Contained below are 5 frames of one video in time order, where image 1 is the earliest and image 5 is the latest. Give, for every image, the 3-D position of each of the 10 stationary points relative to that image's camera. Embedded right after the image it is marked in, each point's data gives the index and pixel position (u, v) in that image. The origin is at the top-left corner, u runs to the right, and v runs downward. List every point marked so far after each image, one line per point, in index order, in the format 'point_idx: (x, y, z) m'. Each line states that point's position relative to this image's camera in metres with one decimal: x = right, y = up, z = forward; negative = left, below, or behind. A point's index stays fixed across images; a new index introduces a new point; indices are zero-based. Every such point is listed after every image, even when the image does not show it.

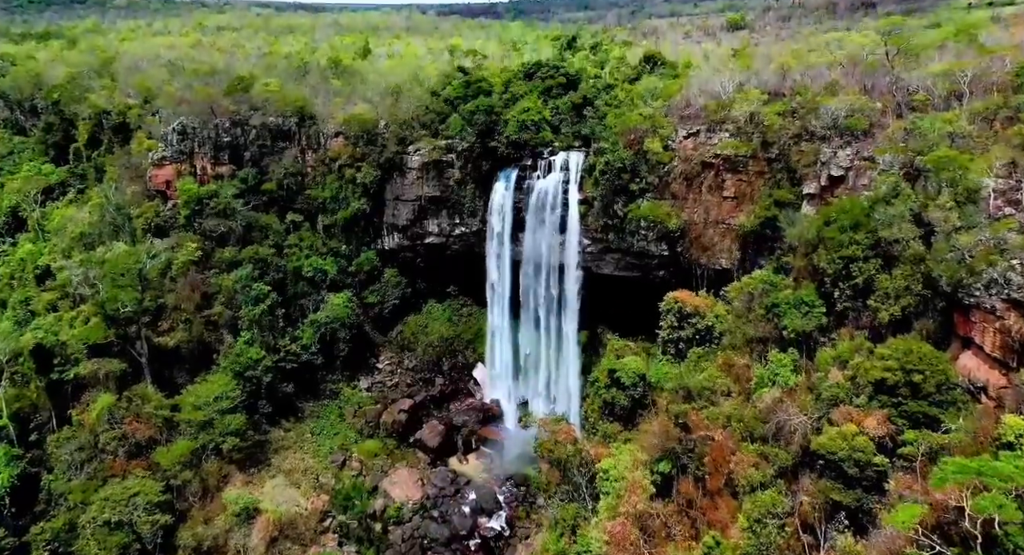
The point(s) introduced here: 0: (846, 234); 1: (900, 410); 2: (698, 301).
0: (+9.0, +1.1, +16.4) m
1: (+8.3, -2.8, +12.9) m
2: (+5.9, -0.7, +19.1) m
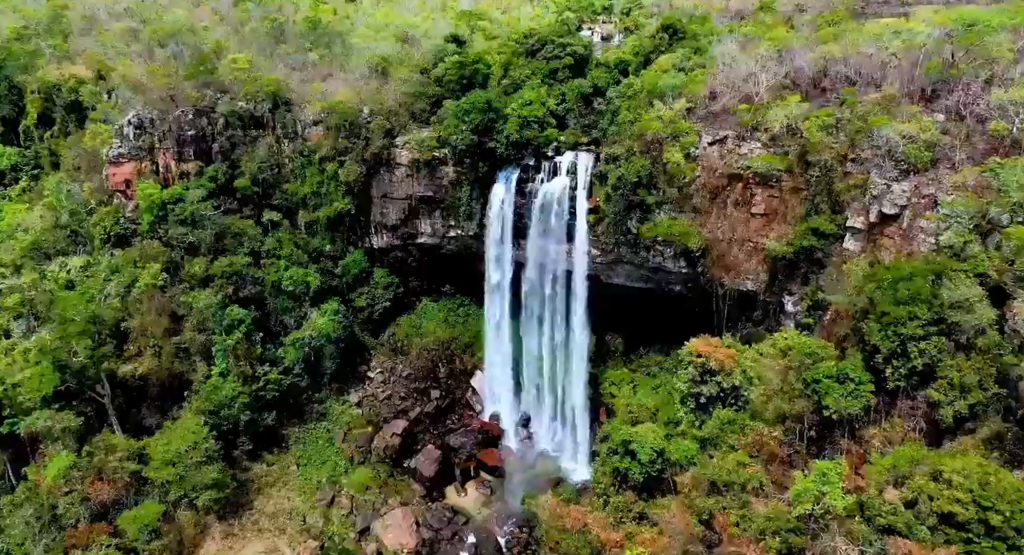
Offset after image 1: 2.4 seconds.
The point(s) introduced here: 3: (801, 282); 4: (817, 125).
0: (+9.1, -0.7, +14.0) m
1: (+8.4, -5.0, +11.0) m
2: (+5.9, -2.2, +16.9) m
3: (+9.4, 0.0, +19.7) m
4: (+9.6, +4.7, +19.0) m
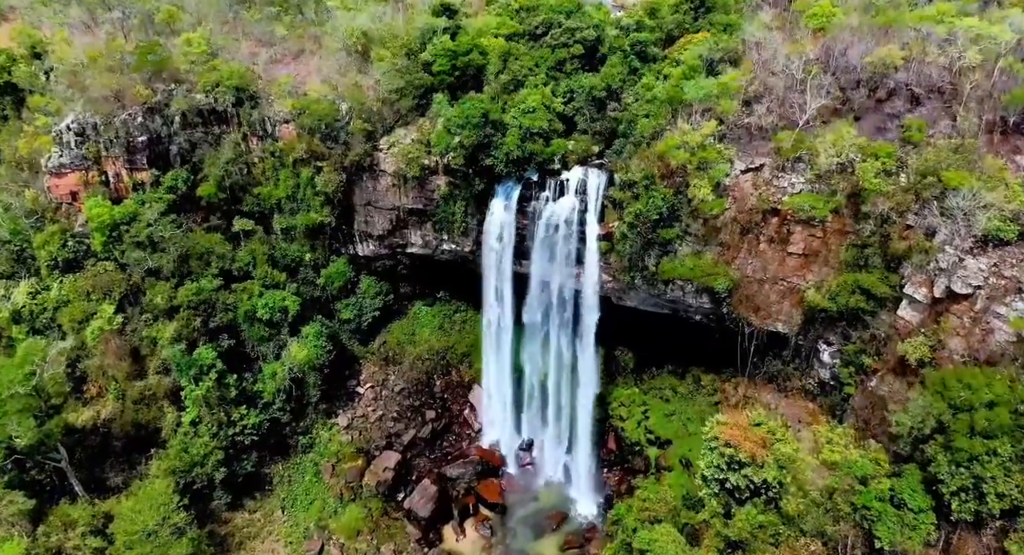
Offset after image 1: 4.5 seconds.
0: (+9.2, -3.1, +11.8) m
1: (+8.5, -7.8, +9.4) m
2: (+6.0, -4.2, +14.8) m
3: (+9.5, -1.6, +17.4) m
4: (+9.6, +3.0, +16.1) m
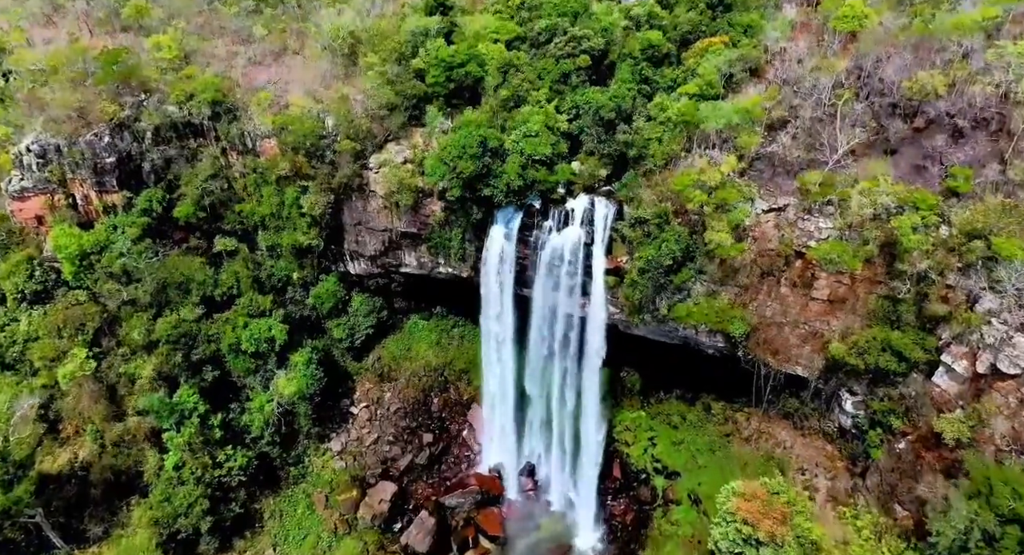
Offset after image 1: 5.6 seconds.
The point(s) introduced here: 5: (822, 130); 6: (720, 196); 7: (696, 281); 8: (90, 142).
0: (+9.2, -4.9, +10.7) m
1: (+8.5, -9.7, +8.7) m
2: (+6.0, -5.8, +13.8) m
3: (+9.5, -3.0, +16.2) m
4: (+9.7, +1.5, +14.5) m
5: (+8.9, +4.3, +17.2) m
6: (+5.8, +2.3, +16.8) m
7: (+5.4, -0.2, +17.7) m
8: (-13.9, +4.5, +19.9) m
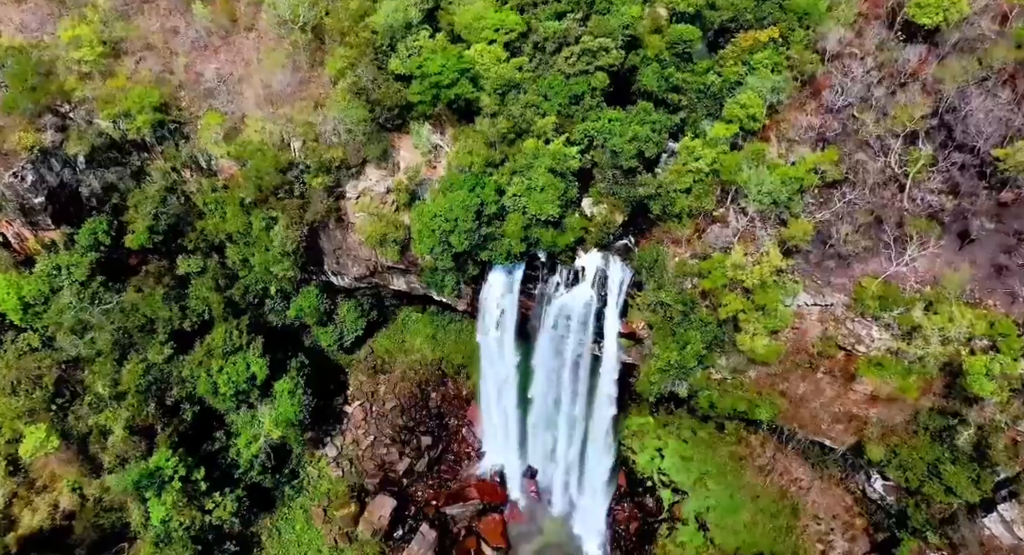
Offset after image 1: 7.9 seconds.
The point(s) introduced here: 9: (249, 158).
0: (+9.2, -8.5, +10.0) m
1: (+8.6, -13.7, +9.2) m
2: (+6.0, -8.6, +13.3) m
3: (+9.5, -5.4, +14.9) m
4: (+9.7, -1.4, +12.3) m
5: (+8.9, +1.9, +14.3) m
6: (+5.8, -0.1, +14.3) m
7: (+5.4, -2.3, +15.8) m
8: (-13.9, +2.8, +16.8) m
9: (-7.6, +3.8, +17.4) m
